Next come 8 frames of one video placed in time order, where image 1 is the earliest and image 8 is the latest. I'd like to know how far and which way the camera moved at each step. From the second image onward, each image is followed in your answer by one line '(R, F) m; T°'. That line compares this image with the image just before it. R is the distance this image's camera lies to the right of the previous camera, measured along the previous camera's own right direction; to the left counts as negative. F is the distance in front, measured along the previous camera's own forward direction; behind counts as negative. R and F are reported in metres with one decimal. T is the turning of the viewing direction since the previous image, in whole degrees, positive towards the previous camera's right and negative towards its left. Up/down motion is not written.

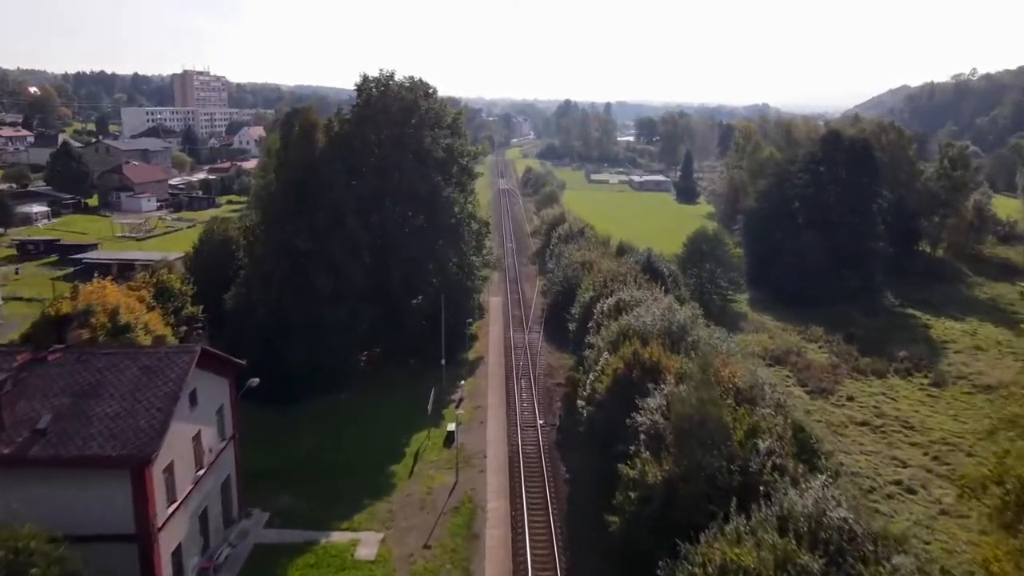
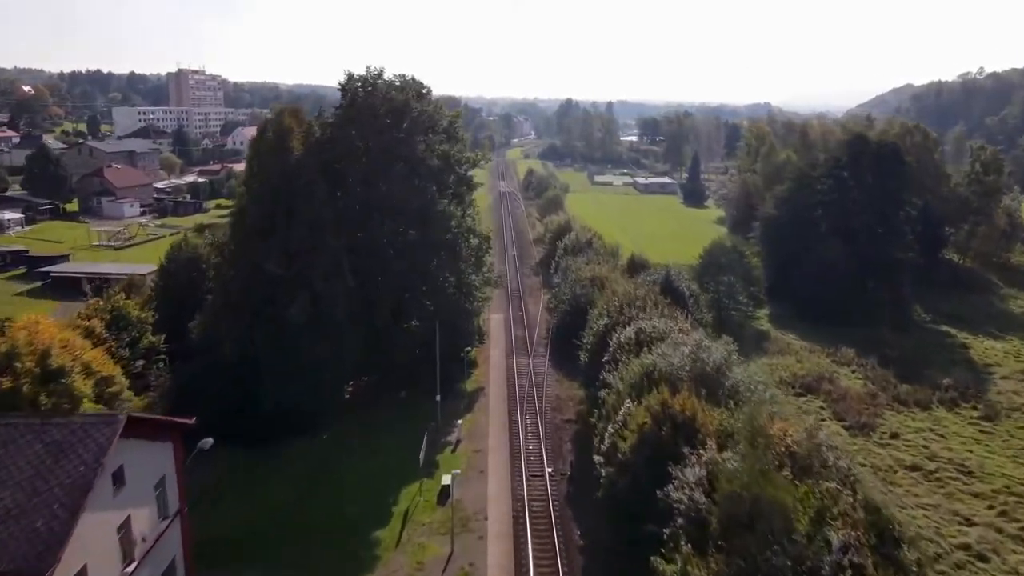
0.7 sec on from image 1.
(-0.1, +2.8) m; 0°
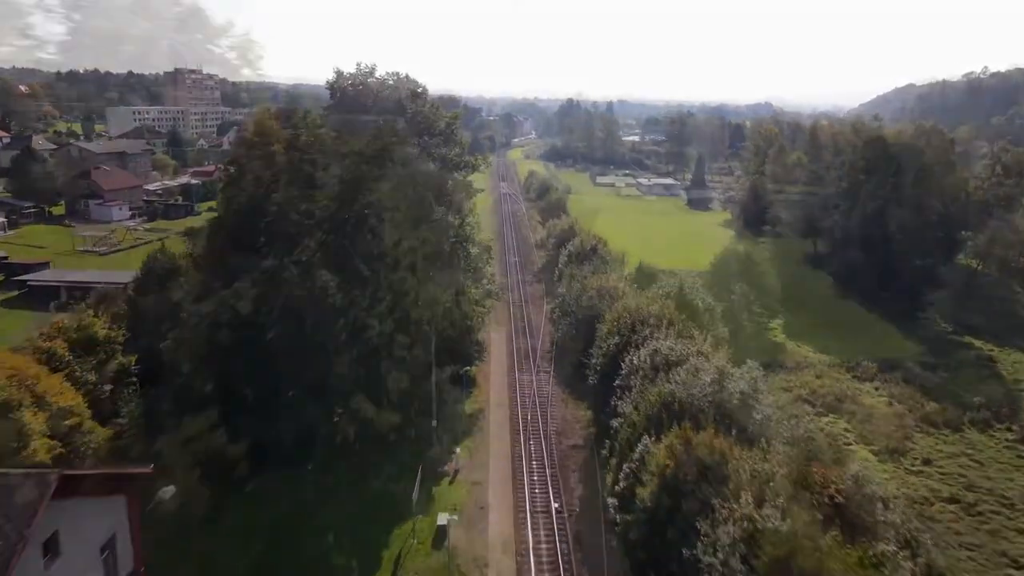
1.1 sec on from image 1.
(-0.1, +1.7) m; 0°
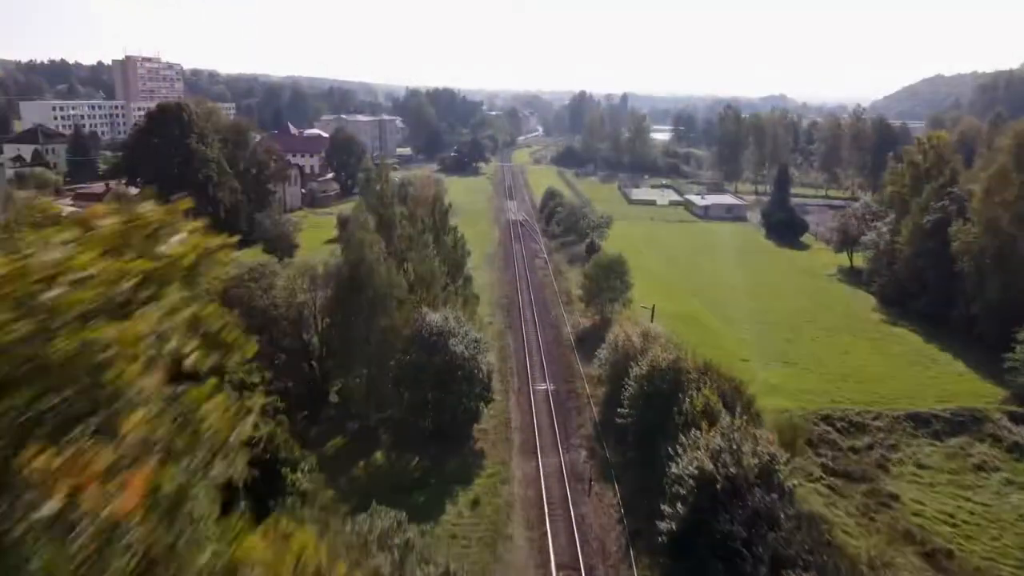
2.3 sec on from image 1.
(-0.3, +4.7) m; 0°
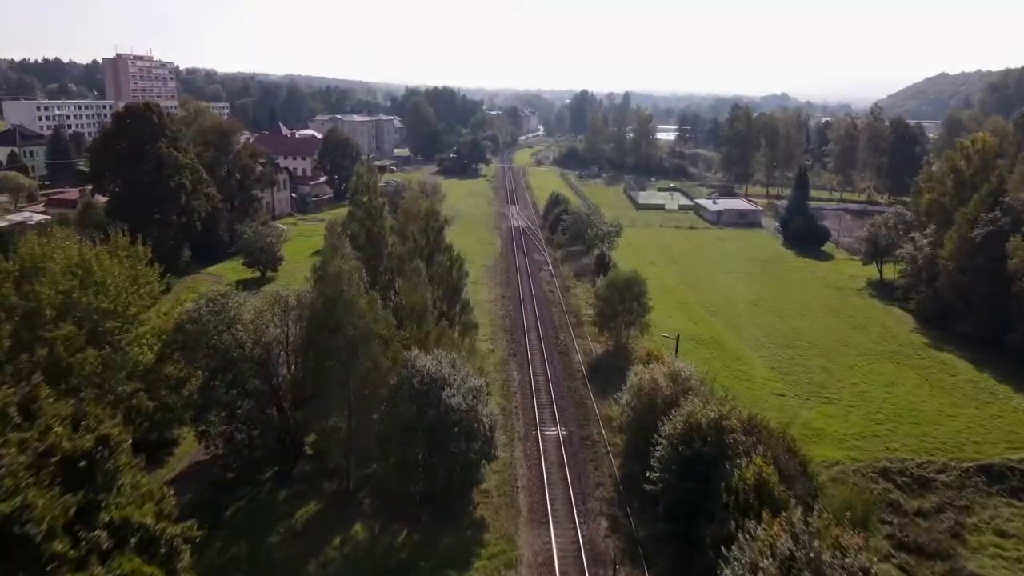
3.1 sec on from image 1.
(-0.2, +3.3) m; 0°
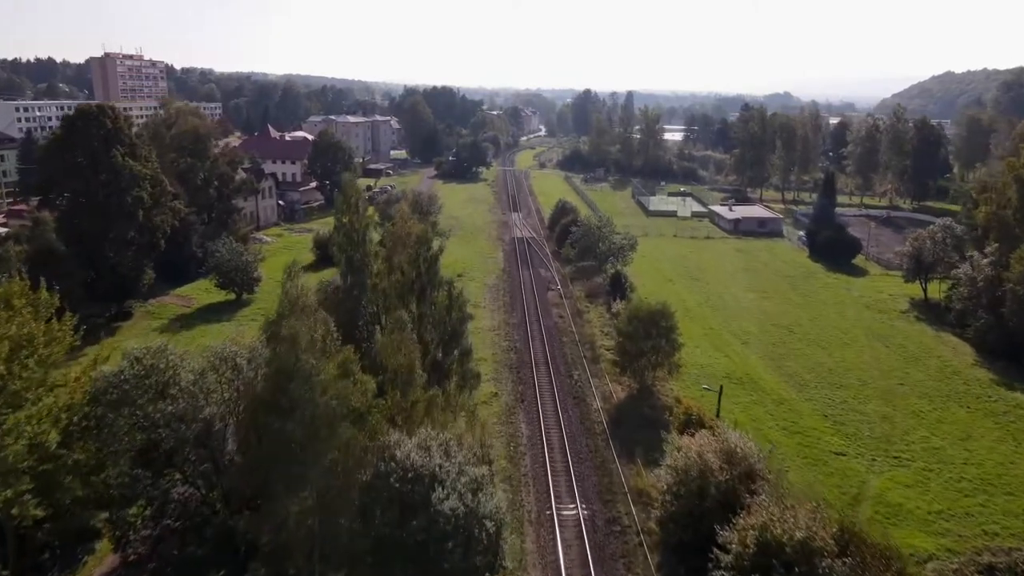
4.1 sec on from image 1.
(-0.3, +4.0) m; 0°
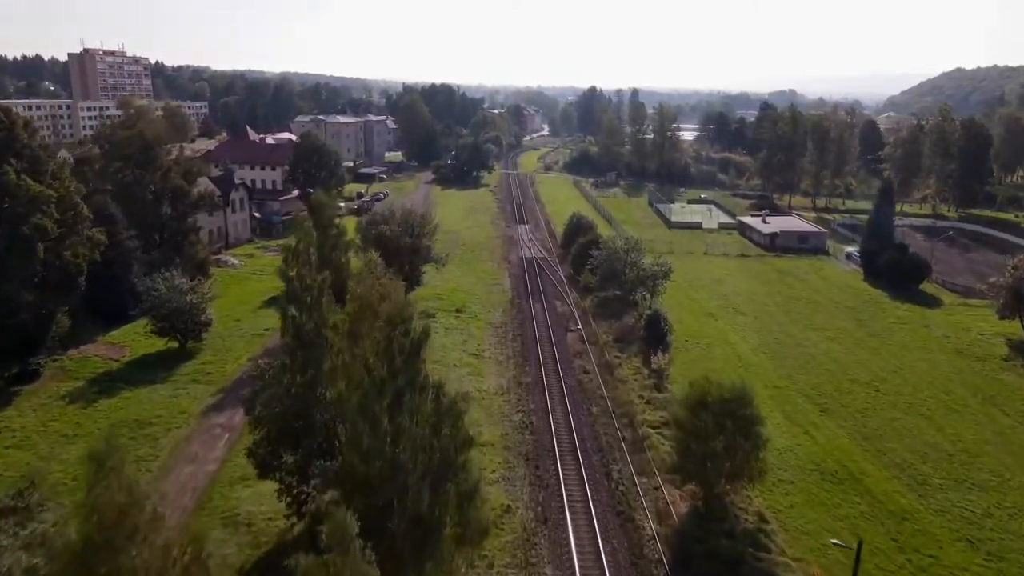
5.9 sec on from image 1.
(-0.6, +6.7) m; 0°
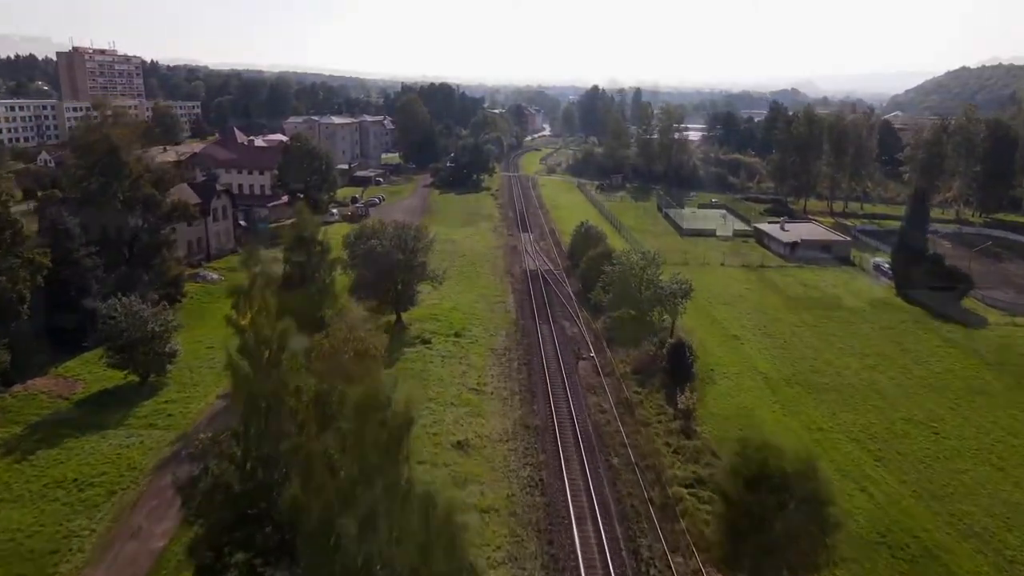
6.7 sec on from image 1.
(-0.2, +3.2) m; 0°
